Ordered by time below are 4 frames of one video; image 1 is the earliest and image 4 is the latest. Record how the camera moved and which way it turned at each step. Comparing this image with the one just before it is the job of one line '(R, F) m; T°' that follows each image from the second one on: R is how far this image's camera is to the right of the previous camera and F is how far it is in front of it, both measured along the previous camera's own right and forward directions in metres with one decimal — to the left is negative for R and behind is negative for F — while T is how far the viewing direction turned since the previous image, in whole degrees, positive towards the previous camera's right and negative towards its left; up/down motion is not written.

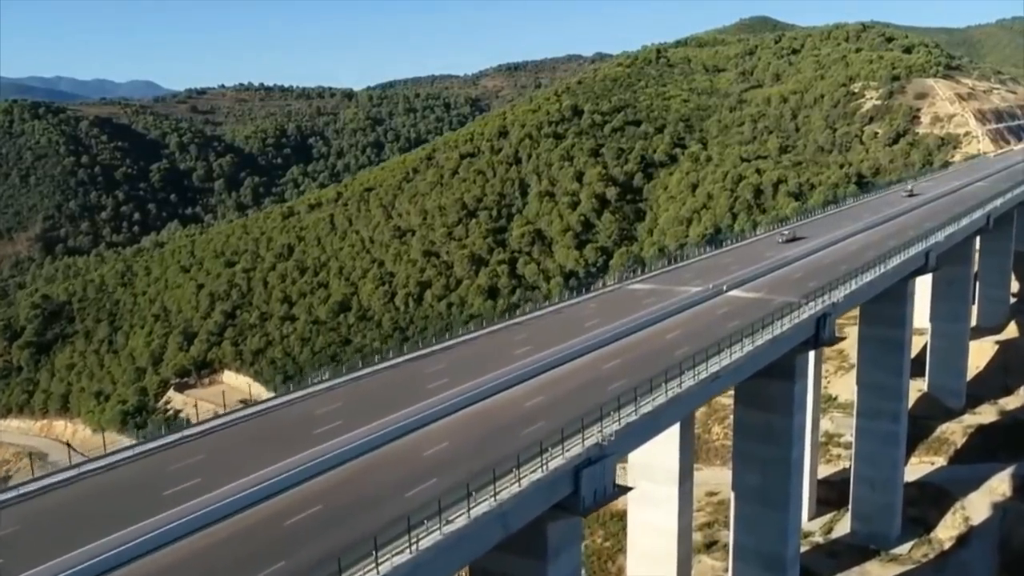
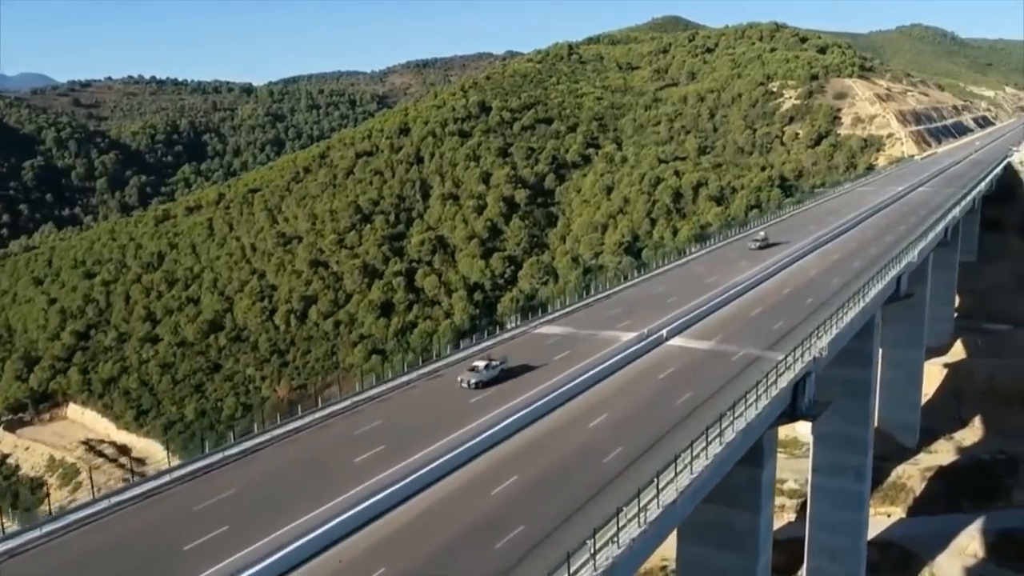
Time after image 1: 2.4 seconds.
(+1.2, +7.7) m; +5°
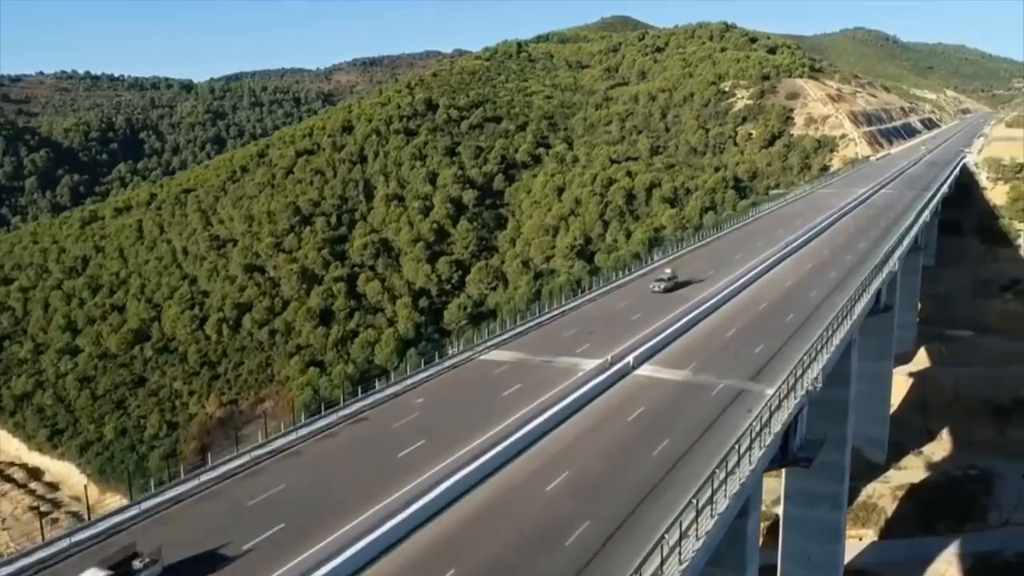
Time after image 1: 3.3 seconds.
(+0.2, +3.0) m; +3°
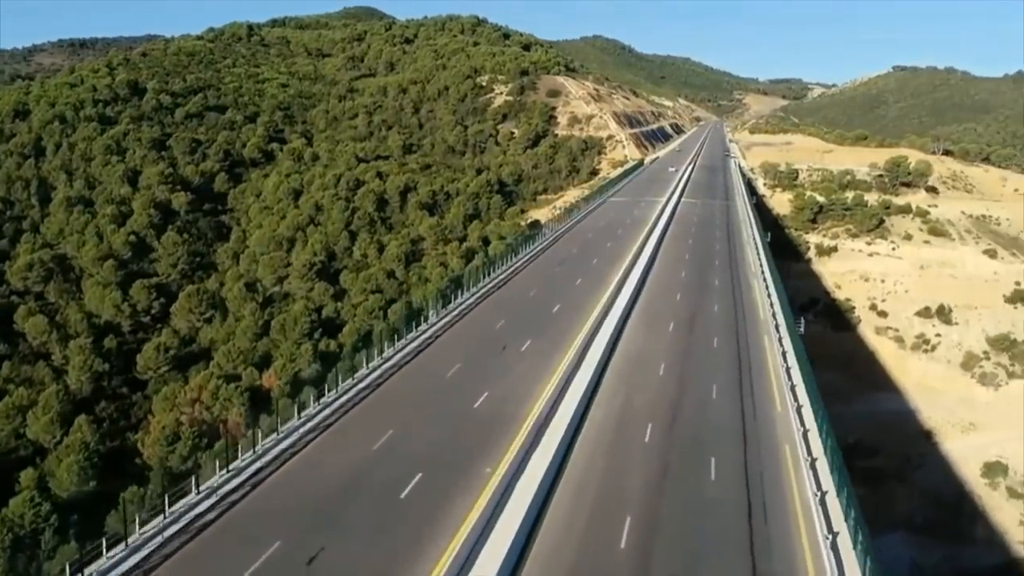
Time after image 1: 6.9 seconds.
(+1.3, +11.6) m; +16°
